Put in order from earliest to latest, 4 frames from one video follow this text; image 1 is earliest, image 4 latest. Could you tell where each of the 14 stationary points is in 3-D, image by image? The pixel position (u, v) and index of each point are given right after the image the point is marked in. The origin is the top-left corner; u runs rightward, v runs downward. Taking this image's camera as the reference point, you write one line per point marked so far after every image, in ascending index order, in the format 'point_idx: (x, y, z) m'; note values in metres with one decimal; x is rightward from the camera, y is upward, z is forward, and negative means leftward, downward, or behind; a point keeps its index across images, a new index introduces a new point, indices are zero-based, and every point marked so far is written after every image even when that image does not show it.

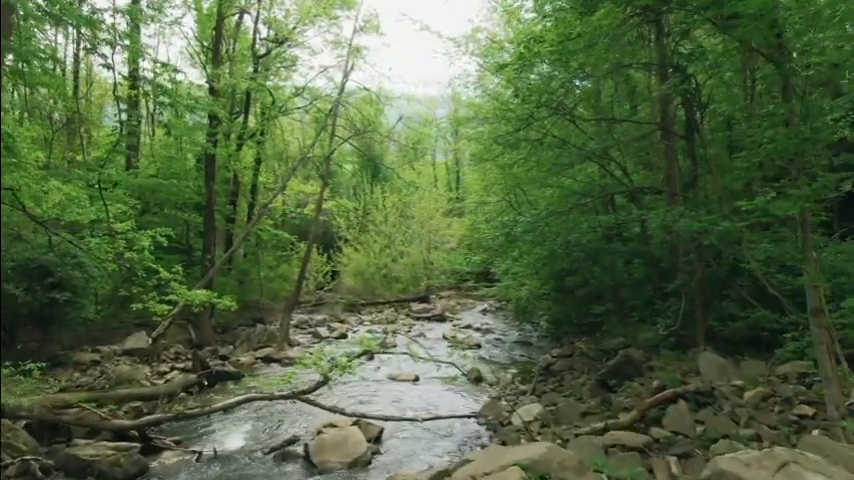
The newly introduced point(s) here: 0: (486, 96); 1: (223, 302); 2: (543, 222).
0: (+1.7, +3.6, +15.7) m
1: (-4.0, -1.2, +12.2) m
2: (+2.1, +0.3, +11.0) m
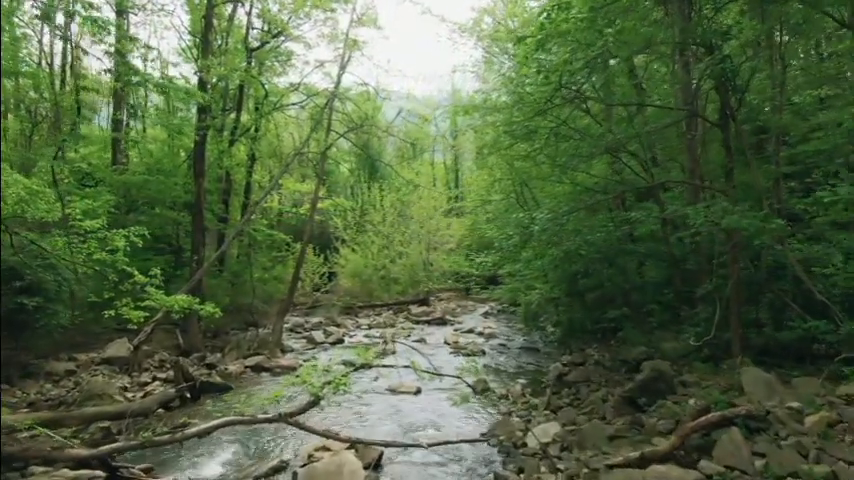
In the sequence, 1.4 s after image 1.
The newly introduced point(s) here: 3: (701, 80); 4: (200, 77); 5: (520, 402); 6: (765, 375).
0: (+1.7, +3.6, +14.7) m
1: (-4.0, -1.2, +11.2) m
2: (+2.2, +0.3, +10.0) m
3: (+4.0, +2.3, +9.1) m
4: (-6.9, +4.9, +19.0) m
5: (+1.6, -2.8, +10.7) m
6: (+4.0, -1.6, +7.4) m
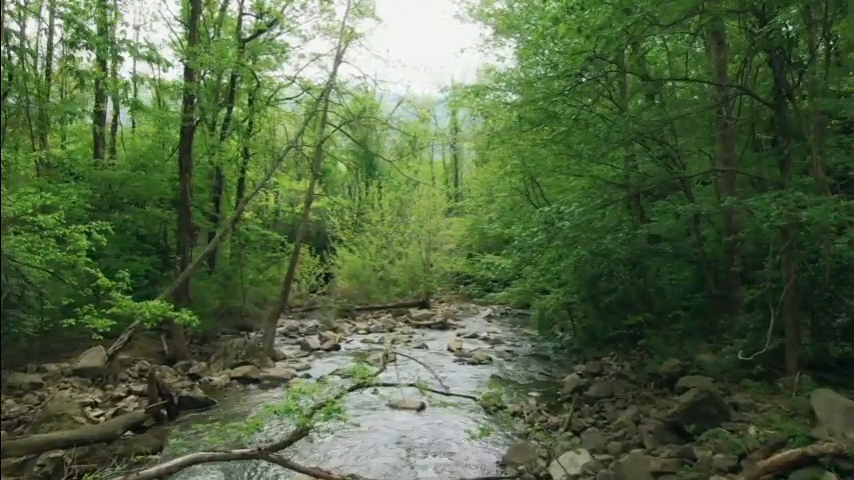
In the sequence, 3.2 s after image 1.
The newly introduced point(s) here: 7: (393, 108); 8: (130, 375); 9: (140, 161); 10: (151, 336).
0: (+1.8, +3.6, +13.4) m
1: (-3.9, -1.2, +10.0) m
2: (+2.3, +0.3, +8.8) m
3: (+4.1, +2.4, +7.9) m
4: (-6.8, +4.9, +17.7) m
5: (+1.7, -2.7, +9.5) m
6: (+4.1, -1.6, +6.2) m
7: (-1.1, +4.1, +19.4) m
8: (-6.3, -2.8, +13.2) m
9: (-8.3, +2.3, +18.1) m
10: (-7.0, -2.5, +15.9) m
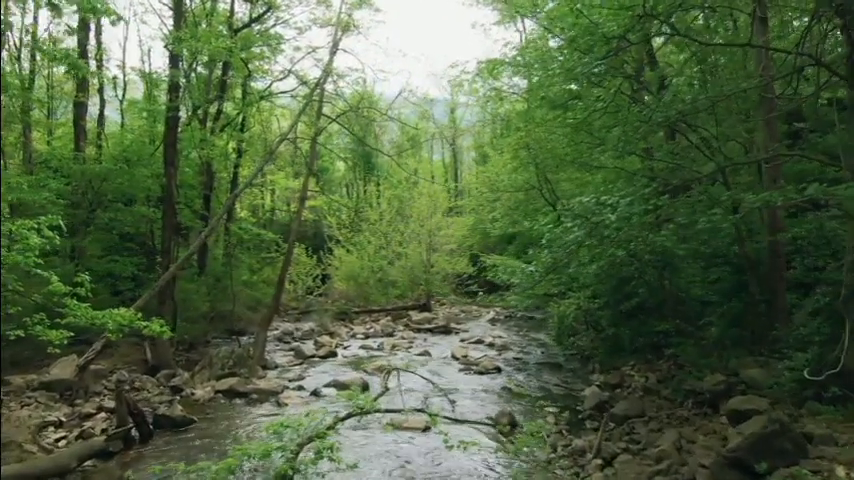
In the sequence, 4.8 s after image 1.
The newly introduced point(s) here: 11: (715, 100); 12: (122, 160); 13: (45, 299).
0: (+1.9, +3.6, +12.2) m
1: (-3.8, -1.2, +8.7) m
2: (+2.4, +0.3, +7.6) m
3: (+4.2, +2.4, +6.7) m
4: (-6.7, +4.9, +16.5) m
5: (+1.8, -2.7, +8.3) m
6: (+4.2, -1.5, +5.0) m
7: (-1.0, +4.1, +18.2) m
8: (-6.2, -2.8, +11.9) m
9: (-8.3, +2.3, +16.9) m
10: (-7.0, -2.4, +14.7) m
11: (+3.3, +1.6, +7.4) m
12: (-8.3, +2.2, +16.9) m
13: (-5.4, -0.8, +9.1) m
